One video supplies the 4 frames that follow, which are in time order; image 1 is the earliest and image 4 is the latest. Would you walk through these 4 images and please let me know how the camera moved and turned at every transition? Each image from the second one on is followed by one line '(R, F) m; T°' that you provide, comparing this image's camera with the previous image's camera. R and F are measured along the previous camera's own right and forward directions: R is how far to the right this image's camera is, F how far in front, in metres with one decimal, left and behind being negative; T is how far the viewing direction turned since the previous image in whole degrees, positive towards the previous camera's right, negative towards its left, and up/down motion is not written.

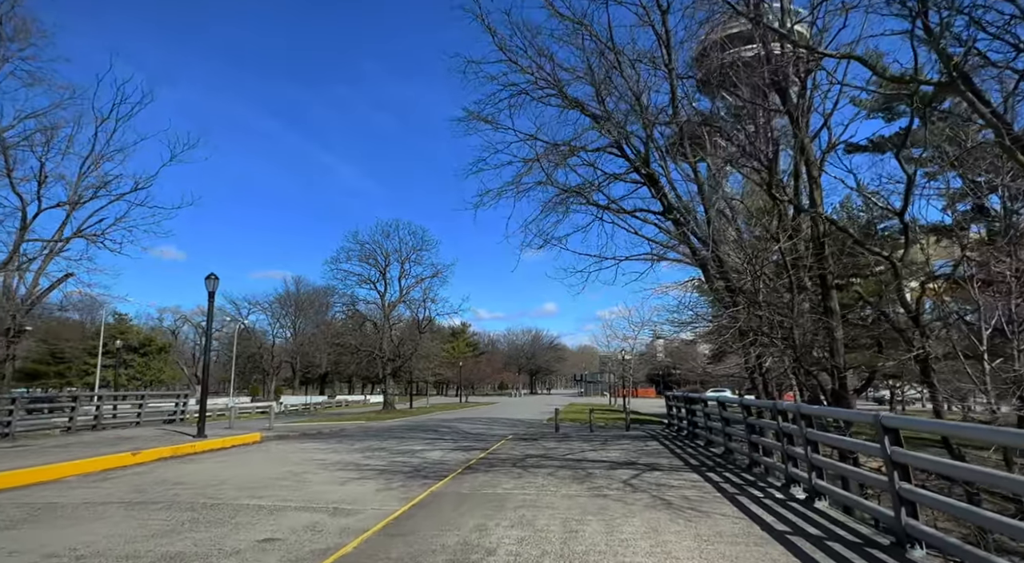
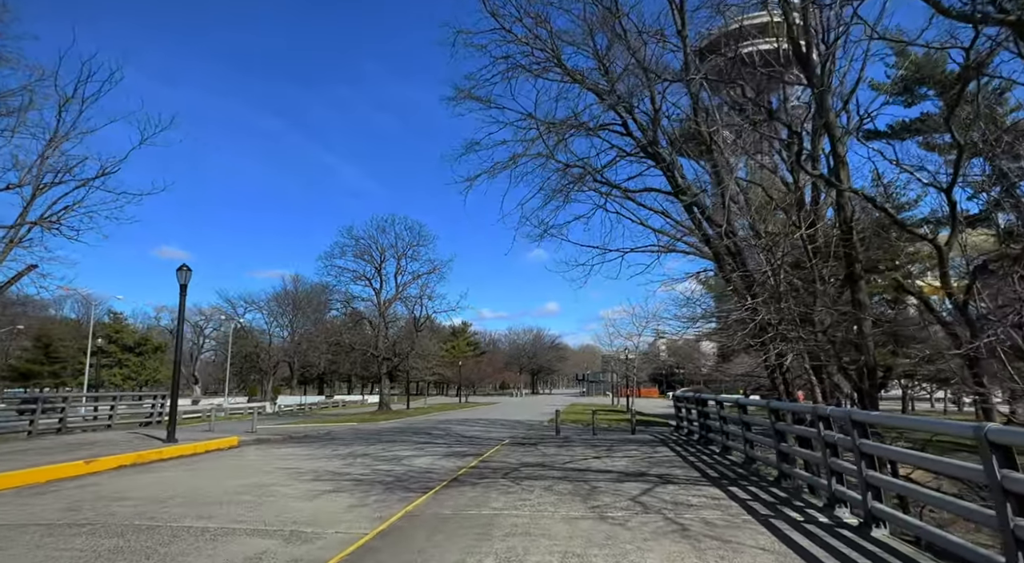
(+0.1, +1.1) m; 0°
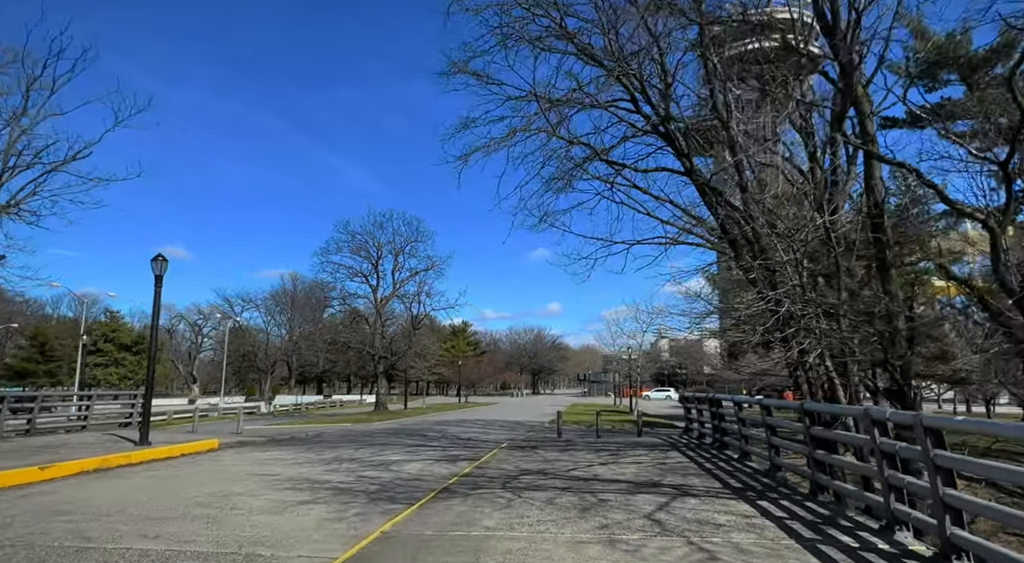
(0.0, +0.9) m; 0°
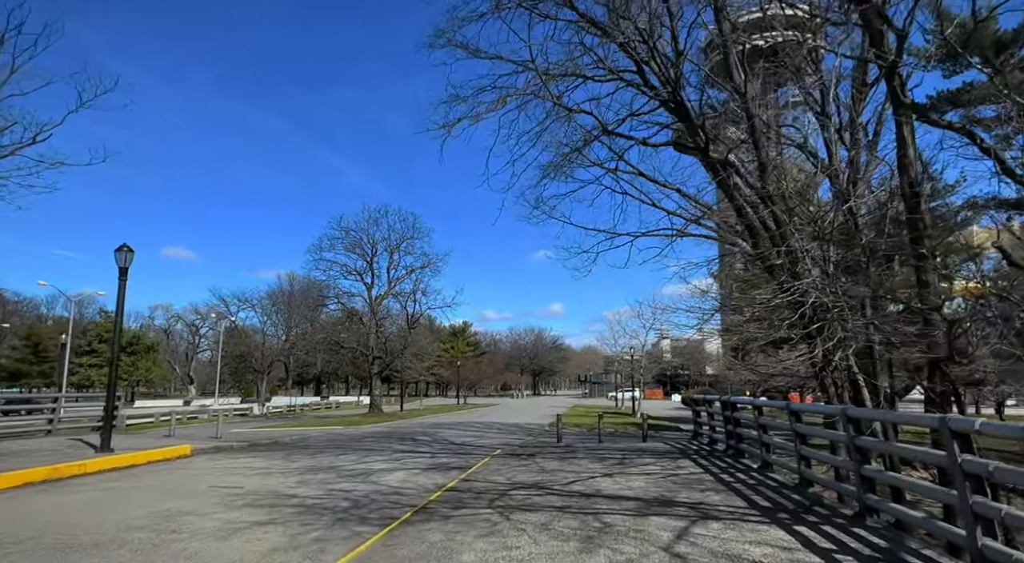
(+0.1, +1.0) m; 0°
